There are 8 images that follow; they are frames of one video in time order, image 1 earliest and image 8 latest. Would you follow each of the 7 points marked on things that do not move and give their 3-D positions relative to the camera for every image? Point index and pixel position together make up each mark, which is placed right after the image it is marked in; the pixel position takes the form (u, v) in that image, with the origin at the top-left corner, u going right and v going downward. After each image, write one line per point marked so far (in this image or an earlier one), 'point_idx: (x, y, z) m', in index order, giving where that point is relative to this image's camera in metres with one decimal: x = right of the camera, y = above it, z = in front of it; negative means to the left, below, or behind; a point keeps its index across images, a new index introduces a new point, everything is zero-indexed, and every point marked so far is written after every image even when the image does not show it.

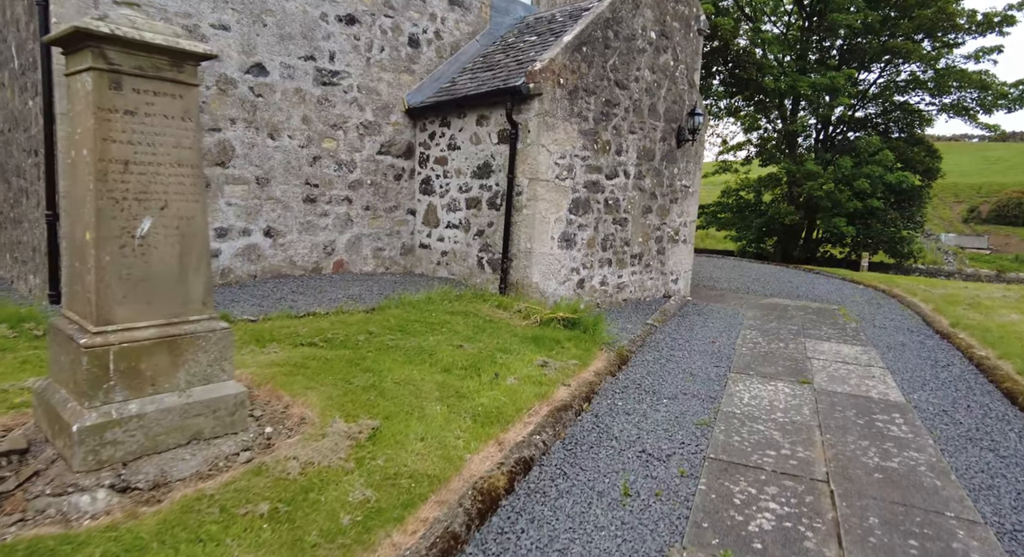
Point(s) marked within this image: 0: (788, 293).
0: (+4.3, -0.2, +8.3) m
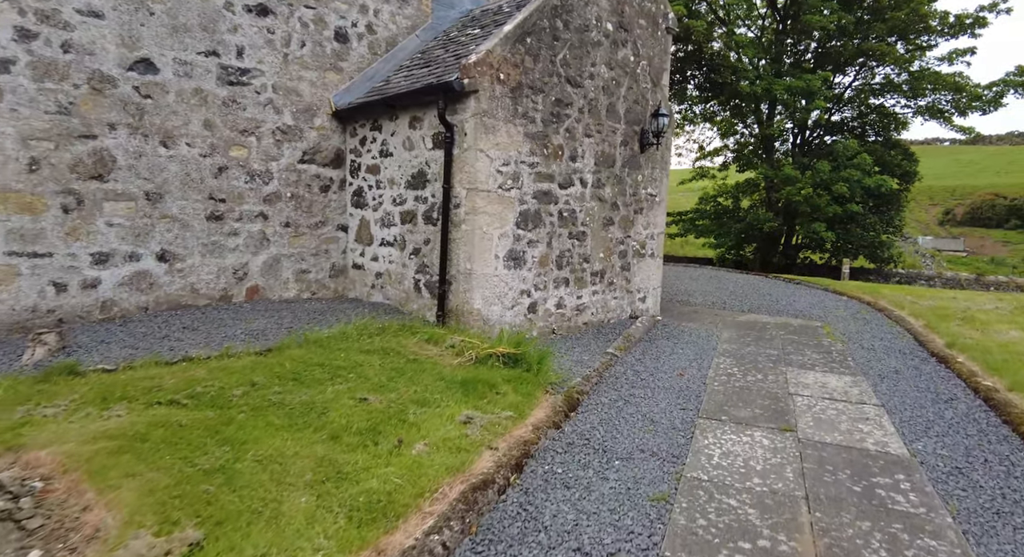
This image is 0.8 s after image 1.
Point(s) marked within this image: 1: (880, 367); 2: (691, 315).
0: (+3.6, -0.4, +7.6) m
1: (+3.2, -0.8, +4.7) m
2: (+2.4, -0.5, +7.1) m
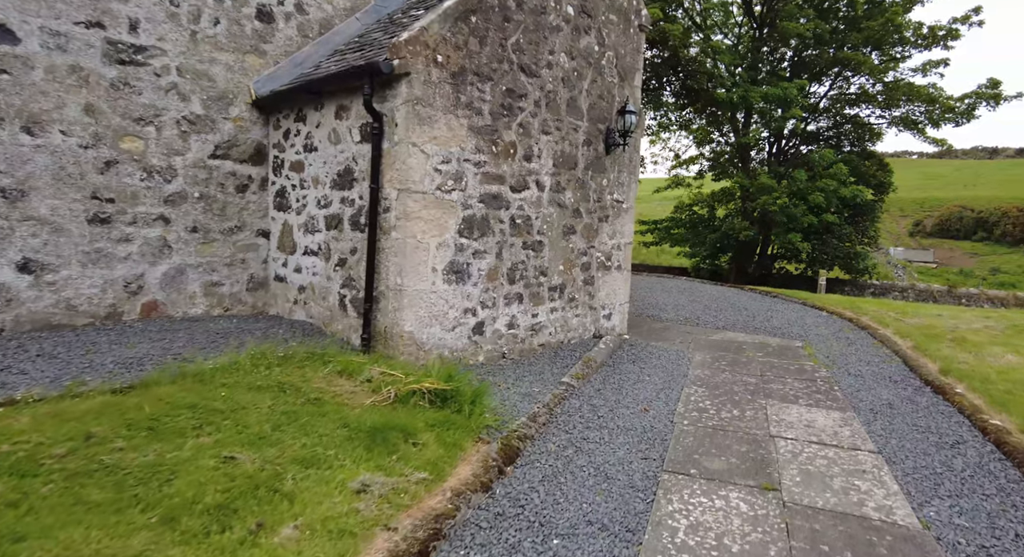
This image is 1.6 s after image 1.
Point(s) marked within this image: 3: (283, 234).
0: (+3.1, -0.6, +7.1) m
1: (+2.8, -0.9, +4.2) m
2: (+1.8, -0.7, +6.5) m
3: (-2.1, +0.4, +4.9) m
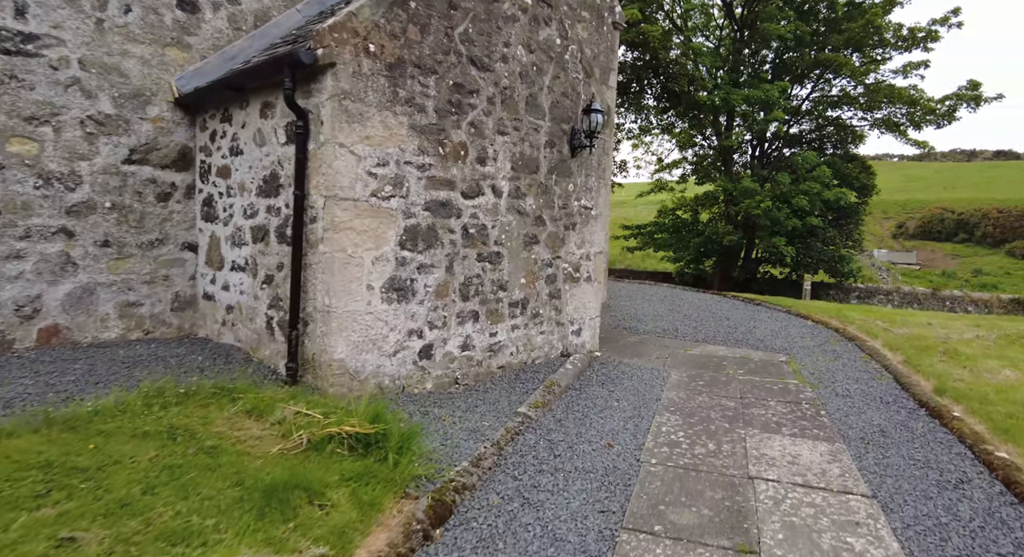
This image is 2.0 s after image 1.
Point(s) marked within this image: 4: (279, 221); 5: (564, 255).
0: (+2.7, -0.7, +6.7) m
1: (+2.4, -1.0, +3.7) m
2: (+1.4, -0.8, +6.1) m
3: (-2.4, +0.3, +4.4) m
4: (-1.6, +0.4, +3.7) m
5: (+0.5, +0.2, +5.1) m
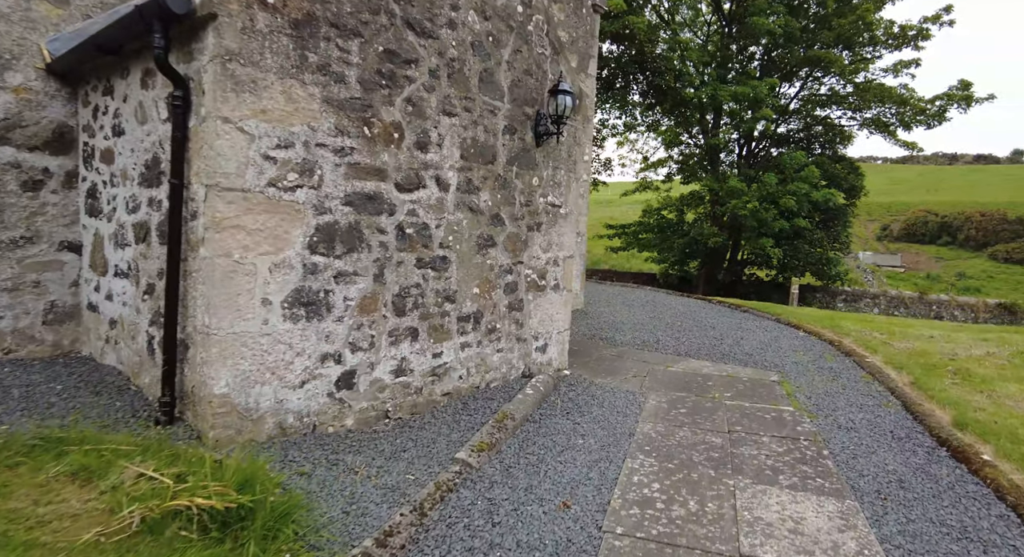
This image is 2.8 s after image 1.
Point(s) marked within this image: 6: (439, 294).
0: (+2.2, -0.8, +6.0) m
1: (+2.1, -1.1, +3.1) m
2: (+1.0, -0.9, +5.4) m
3: (-2.8, +0.2, +3.6) m
4: (-1.9, +0.3, +2.9) m
5: (+0.1, +0.2, +4.4) m
6: (-0.5, -0.1, +3.7) m
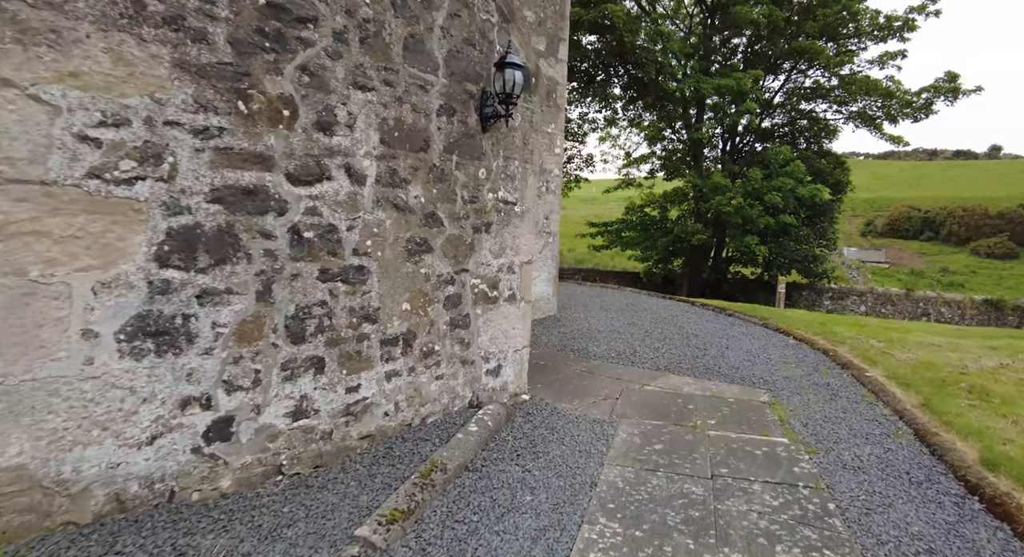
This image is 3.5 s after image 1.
0: (+1.8, -0.9, +5.4) m
1: (+1.7, -1.2, +2.4) m
2: (+0.6, -0.9, +4.7) m
3: (-3.2, +0.1, +2.8) m
4: (-2.3, +0.2, +2.2) m
5: (-0.3, +0.1, +3.7) m
6: (-0.9, -0.2, +3.0) m
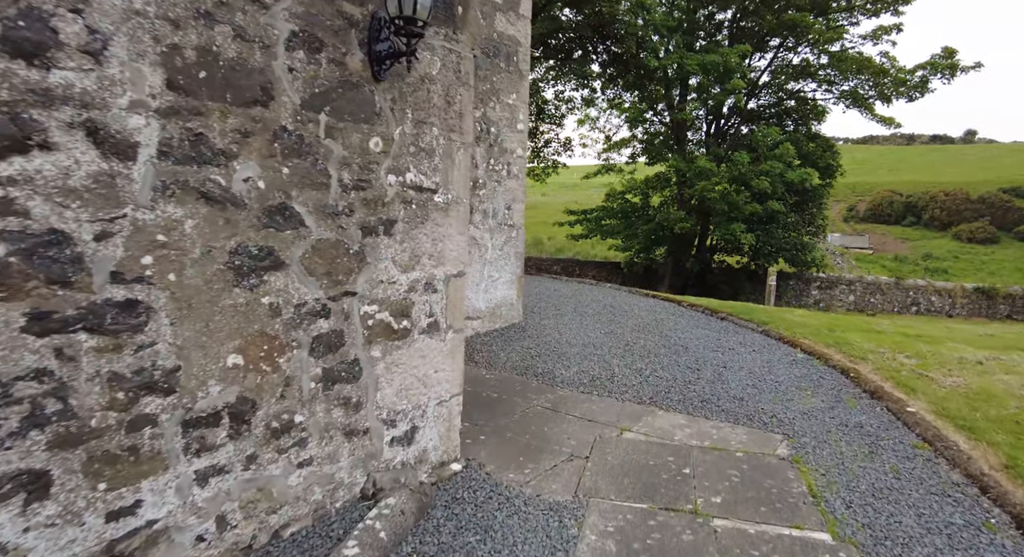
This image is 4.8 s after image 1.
0: (+1.4, -0.9, +4.2) m
1: (+1.4, -1.3, +1.3) m
2: (+0.2, -1.0, +3.5) m
3: (-3.5, -0.1, +1.5) m
4: (-2.6, +0.1, +0.9) m
5: (-0.7, 0.0, +2.4) m
6: (-1.3, -0.3, +1.7) m
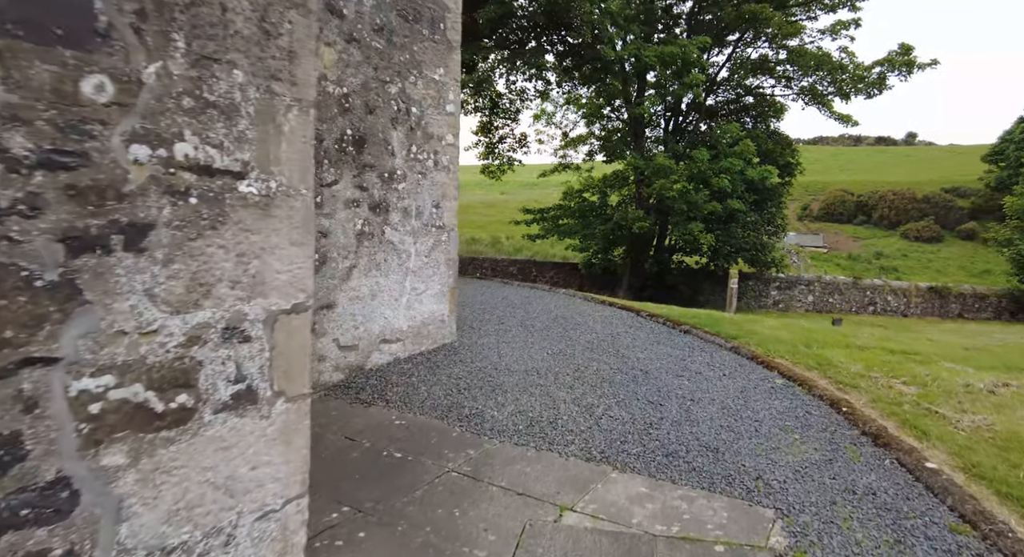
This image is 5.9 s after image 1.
0: (+0.8, -1.0, +3.3) m
1: (+1.1, -1.4, +0.4) m
2: (-0.3, -1.1, +2.5) m
3: (-3.9, -0.2, +0.2) m
4: (-3.0, -0.1, -0.3) m
5: (-1.1, -0.2, +1.4) m
6: (-1.6, -0.5, +0.6) m
